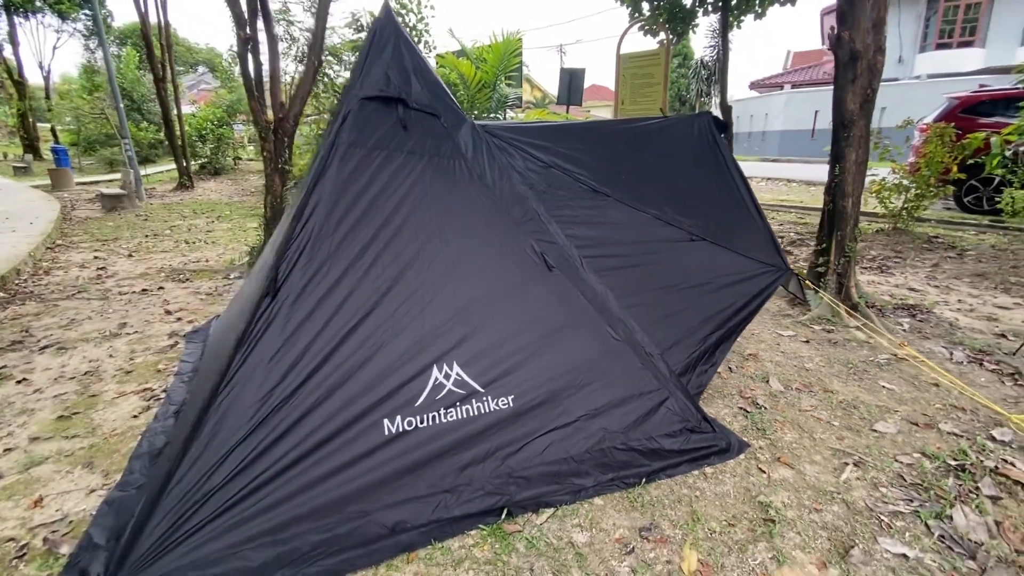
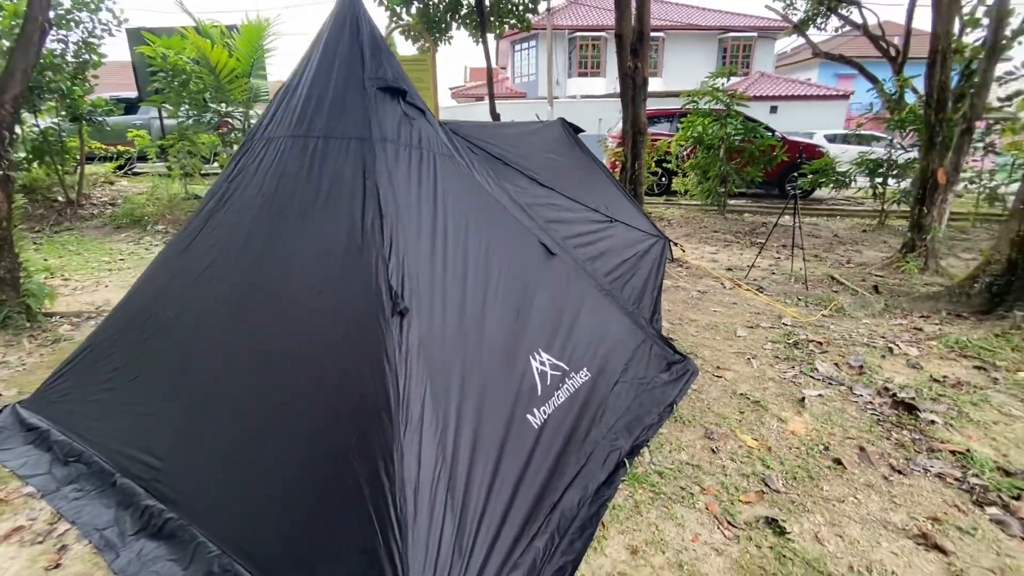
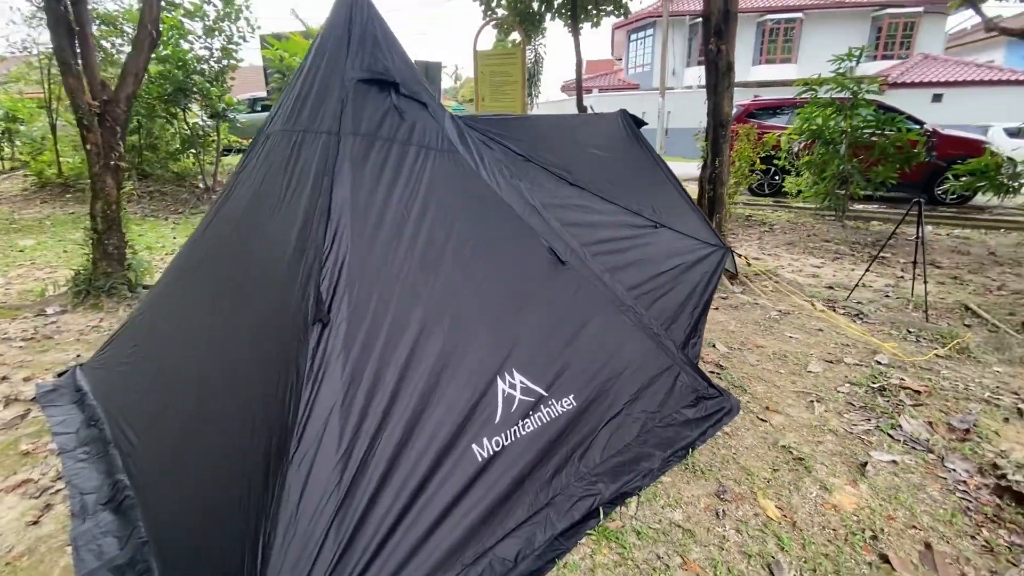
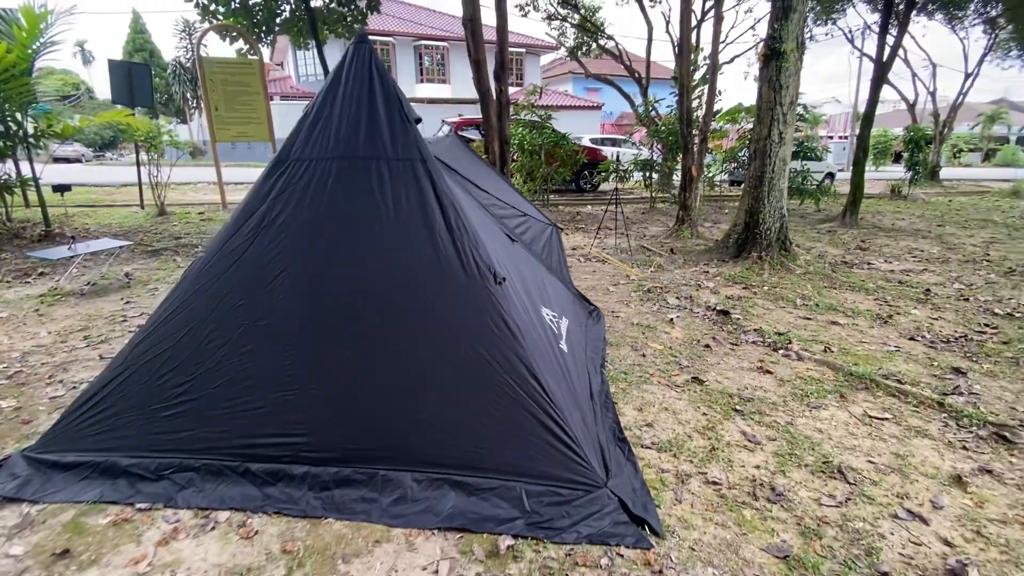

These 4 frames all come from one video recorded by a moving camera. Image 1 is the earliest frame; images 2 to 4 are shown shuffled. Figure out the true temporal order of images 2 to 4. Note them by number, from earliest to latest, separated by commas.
3, 2, 4
